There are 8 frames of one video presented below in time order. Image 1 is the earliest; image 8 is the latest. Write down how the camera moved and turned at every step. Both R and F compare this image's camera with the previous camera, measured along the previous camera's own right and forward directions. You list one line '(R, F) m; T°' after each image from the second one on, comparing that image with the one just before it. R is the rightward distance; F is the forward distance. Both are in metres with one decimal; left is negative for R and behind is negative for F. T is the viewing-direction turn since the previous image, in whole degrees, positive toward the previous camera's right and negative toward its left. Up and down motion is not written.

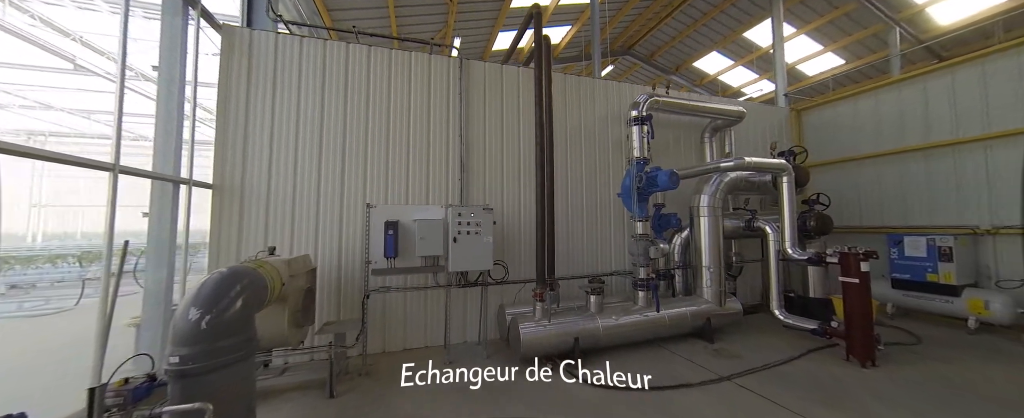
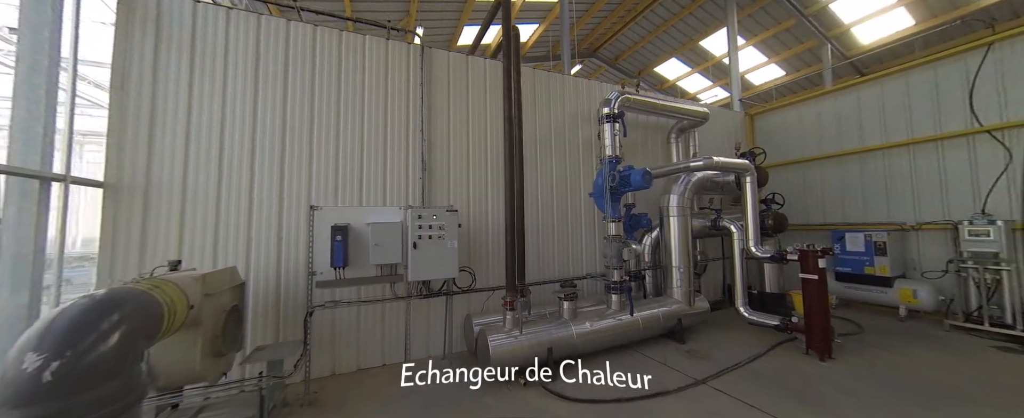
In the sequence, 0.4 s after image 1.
(0.0, +0.2) m; +6°
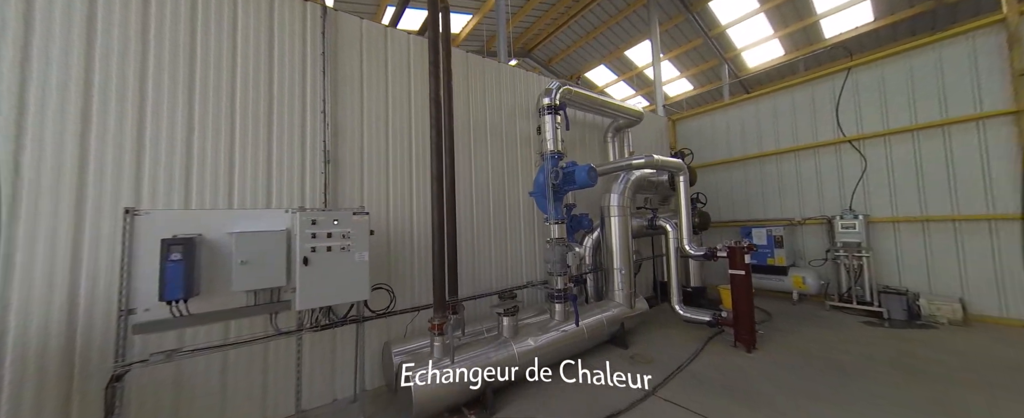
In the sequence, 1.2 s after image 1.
(0.0, +0.4) m; +12°
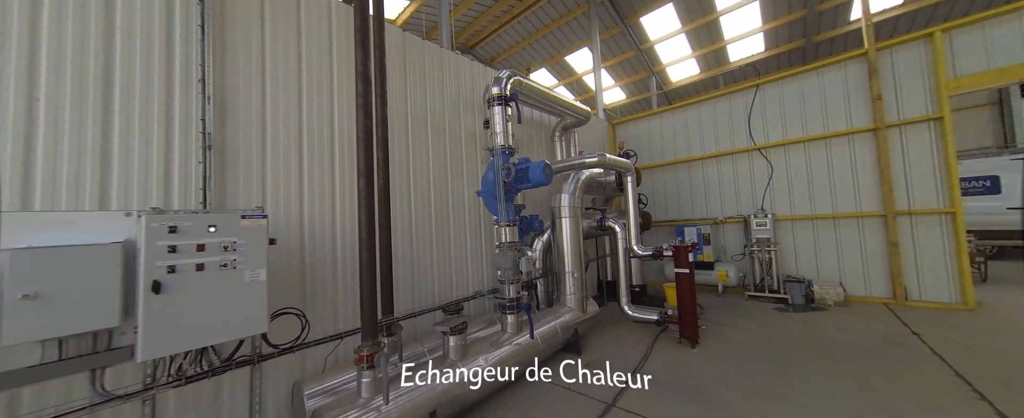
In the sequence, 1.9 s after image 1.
(0.0, +0.3) m; +11°
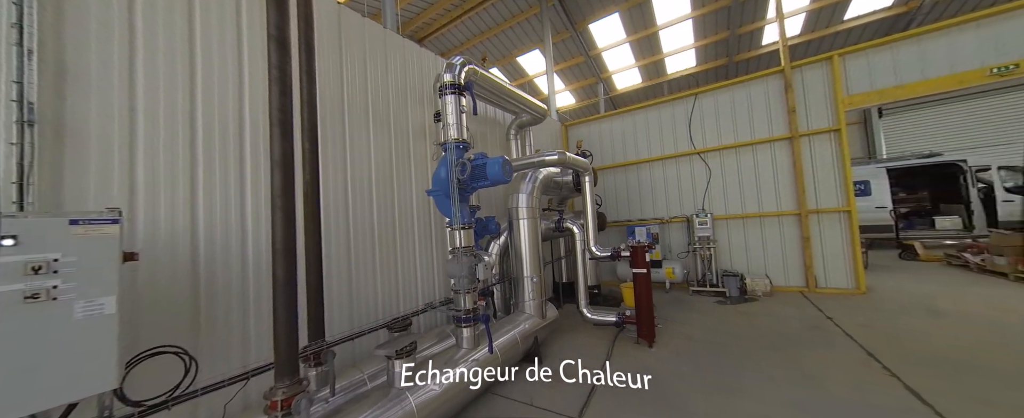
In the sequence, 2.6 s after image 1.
(0.0, +0.2) m; +9°
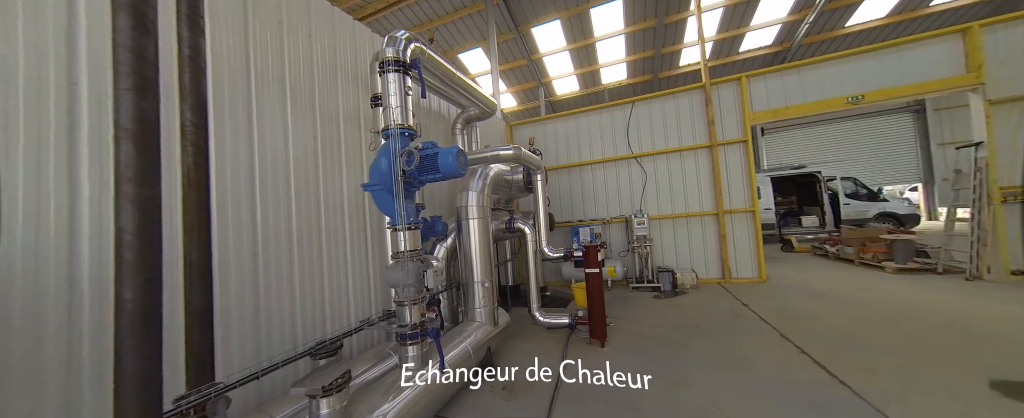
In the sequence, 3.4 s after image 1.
(-0.1, +0.2) m; +12°
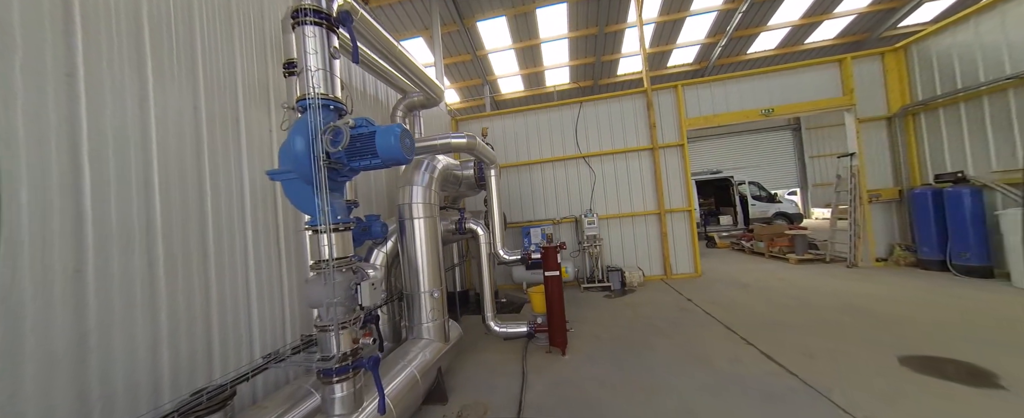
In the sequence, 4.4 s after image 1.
(-0.1, +0.3) m; +11°
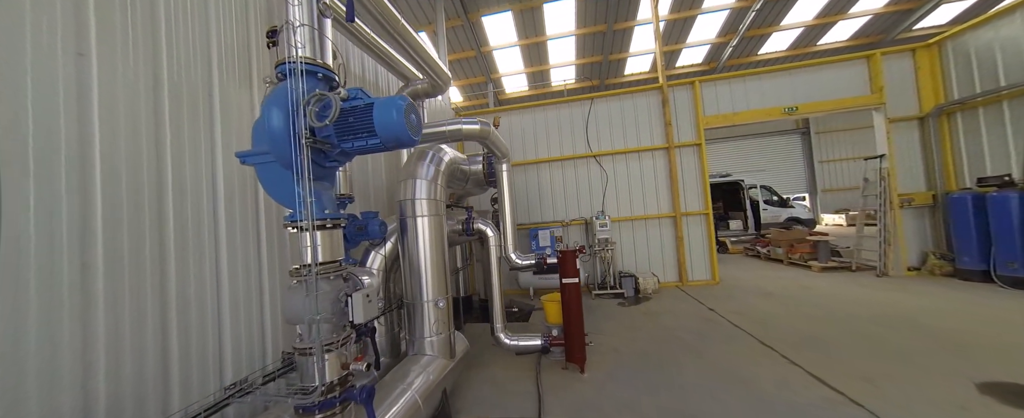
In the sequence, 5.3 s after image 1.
(-0.1, +0.3) m; 0°
